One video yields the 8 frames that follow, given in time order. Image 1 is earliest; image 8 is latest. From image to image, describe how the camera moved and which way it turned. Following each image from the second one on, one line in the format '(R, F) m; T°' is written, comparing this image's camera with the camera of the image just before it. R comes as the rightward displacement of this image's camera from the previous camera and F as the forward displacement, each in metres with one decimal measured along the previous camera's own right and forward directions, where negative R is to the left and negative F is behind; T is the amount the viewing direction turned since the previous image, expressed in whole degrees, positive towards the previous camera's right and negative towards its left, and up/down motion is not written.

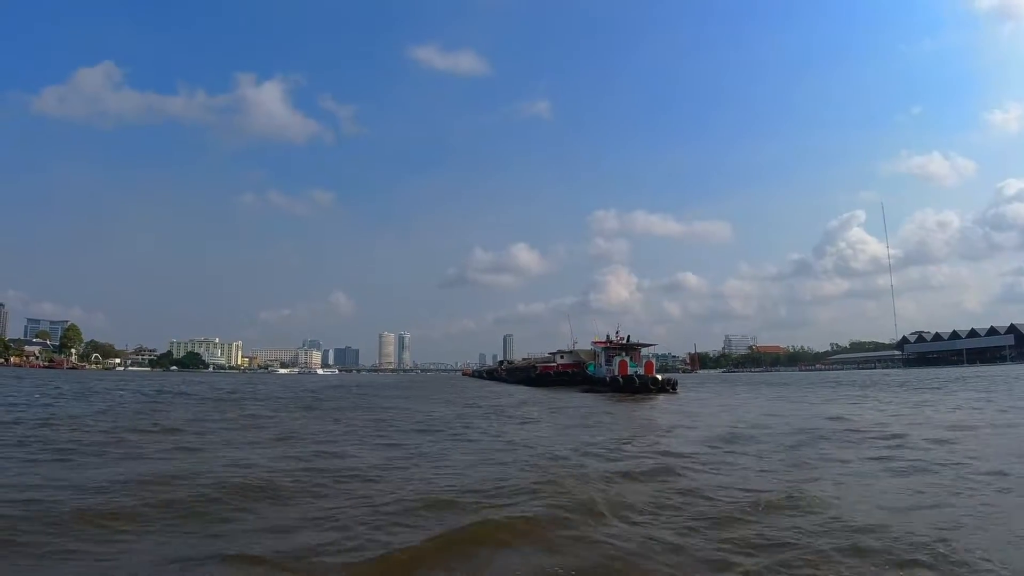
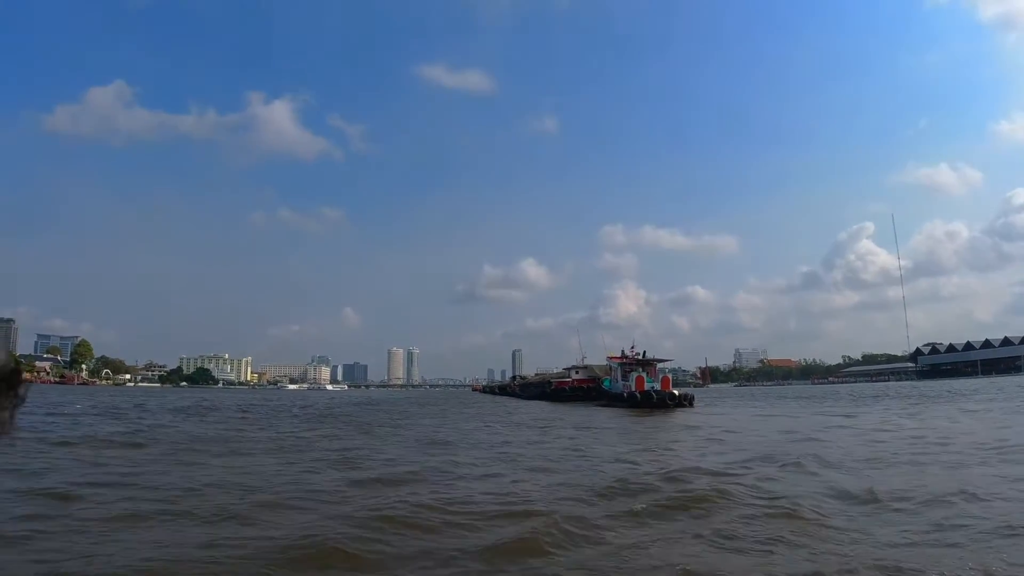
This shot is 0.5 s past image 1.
(-0.2, -0.2) m; -1°
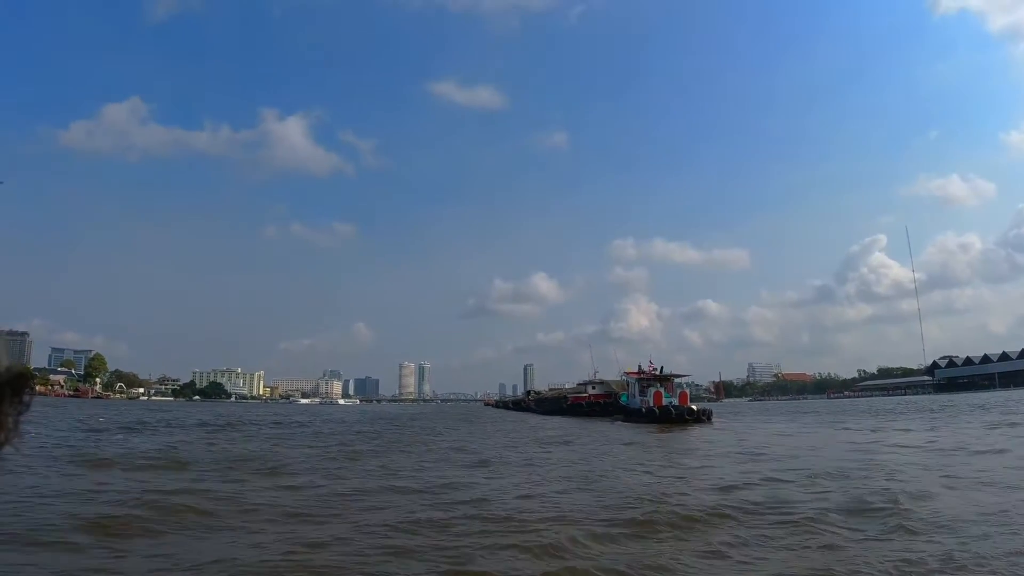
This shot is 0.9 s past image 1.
(-0.2, -0.2) m; -1°
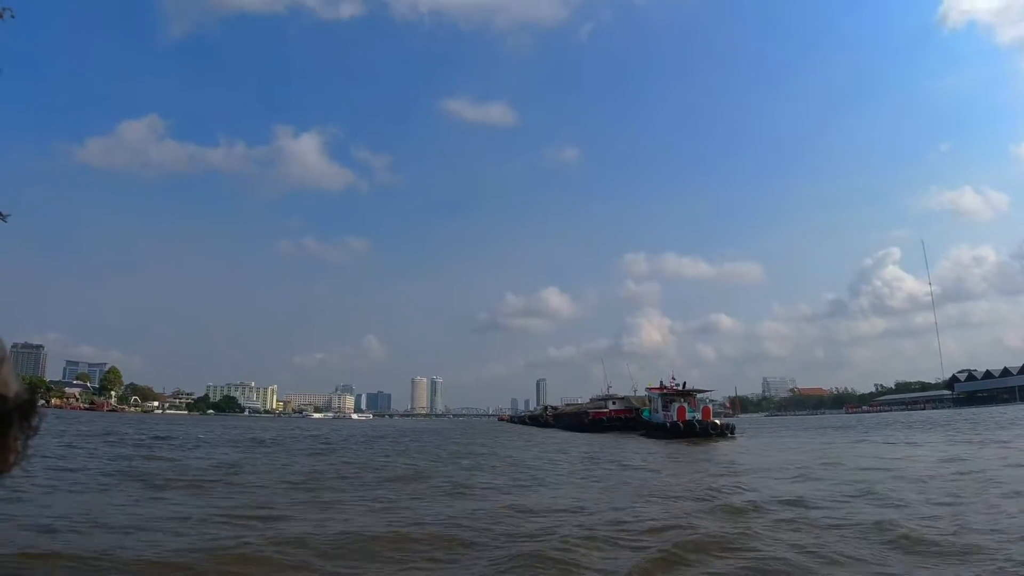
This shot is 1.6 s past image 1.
(-0.3, -0.3) m; -1°
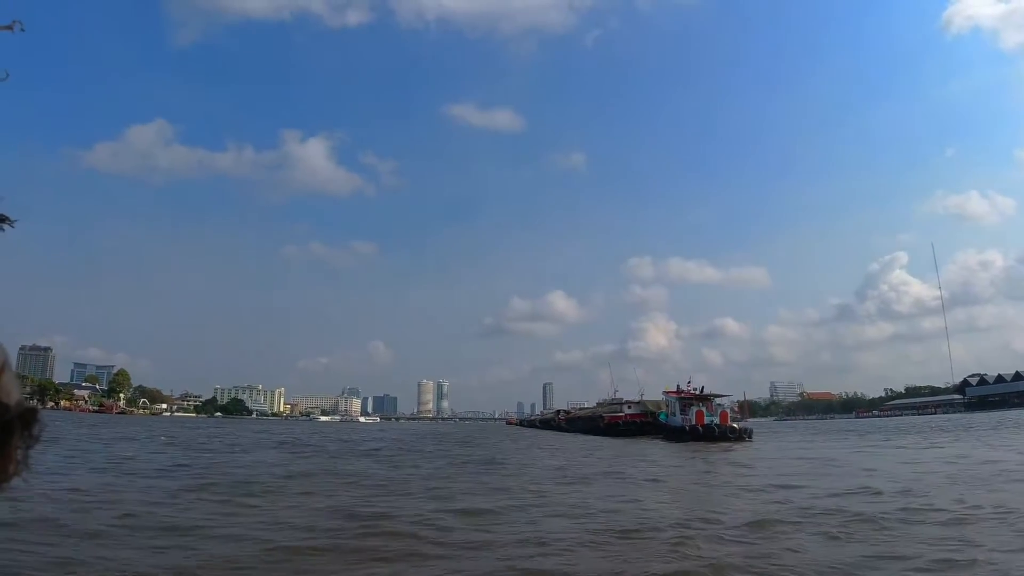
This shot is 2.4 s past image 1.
(-0.4, -0.3) m; 0°
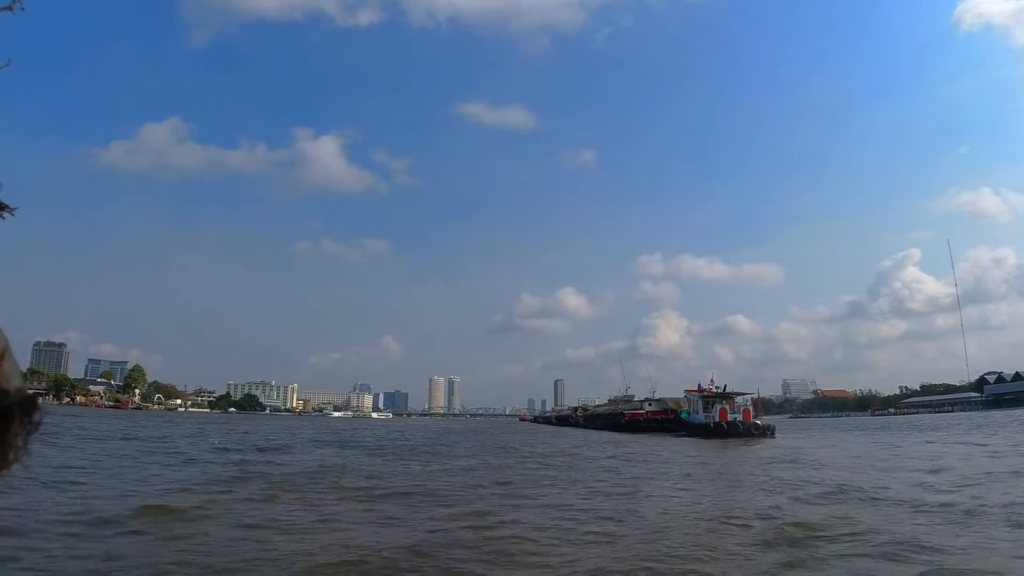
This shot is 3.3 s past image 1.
(-0.4, -0.4) m; -1°
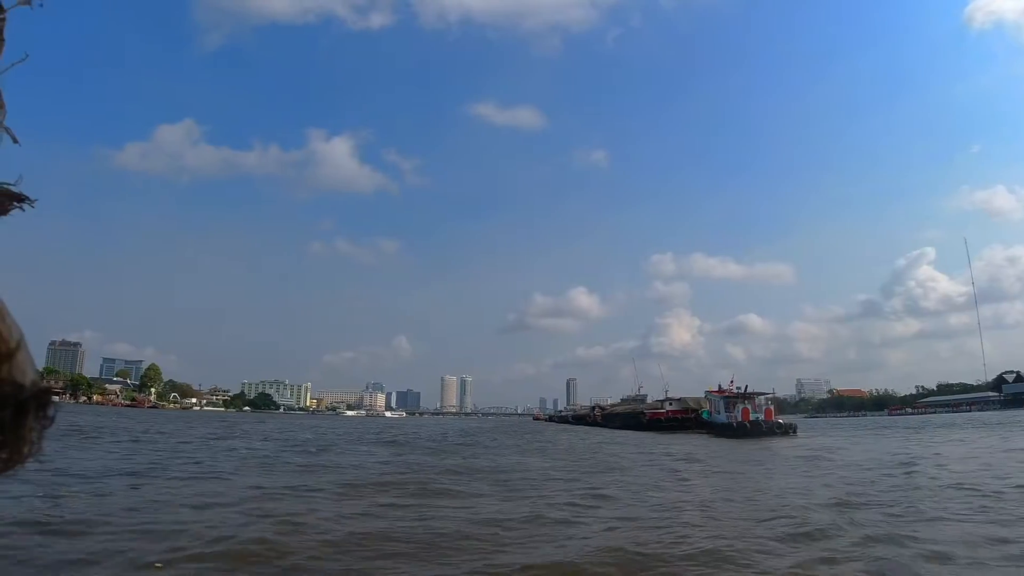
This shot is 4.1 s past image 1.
(-0.4, -0.3) m; -1°
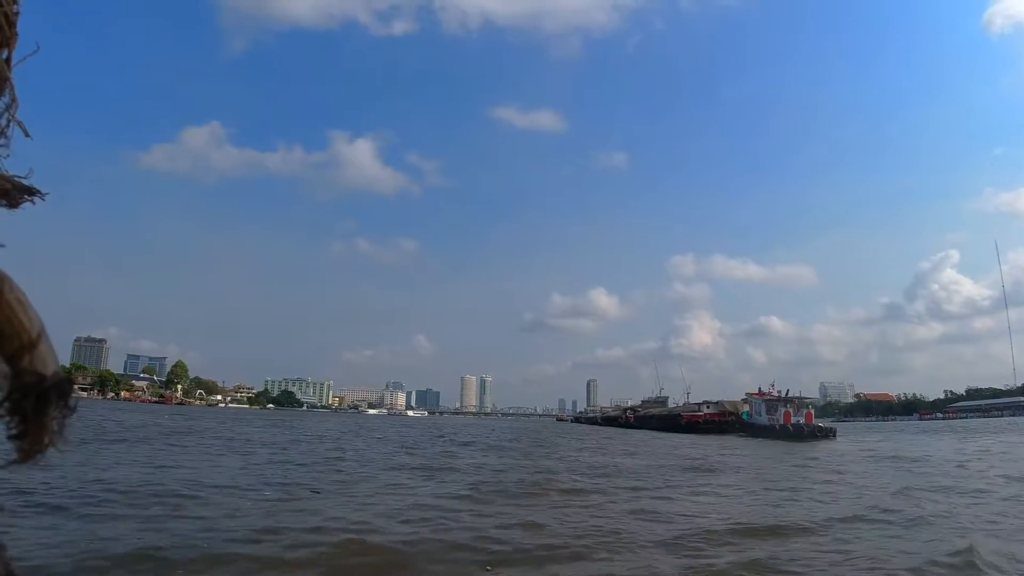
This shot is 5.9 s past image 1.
(-0.8, -0.7) m; -1°
